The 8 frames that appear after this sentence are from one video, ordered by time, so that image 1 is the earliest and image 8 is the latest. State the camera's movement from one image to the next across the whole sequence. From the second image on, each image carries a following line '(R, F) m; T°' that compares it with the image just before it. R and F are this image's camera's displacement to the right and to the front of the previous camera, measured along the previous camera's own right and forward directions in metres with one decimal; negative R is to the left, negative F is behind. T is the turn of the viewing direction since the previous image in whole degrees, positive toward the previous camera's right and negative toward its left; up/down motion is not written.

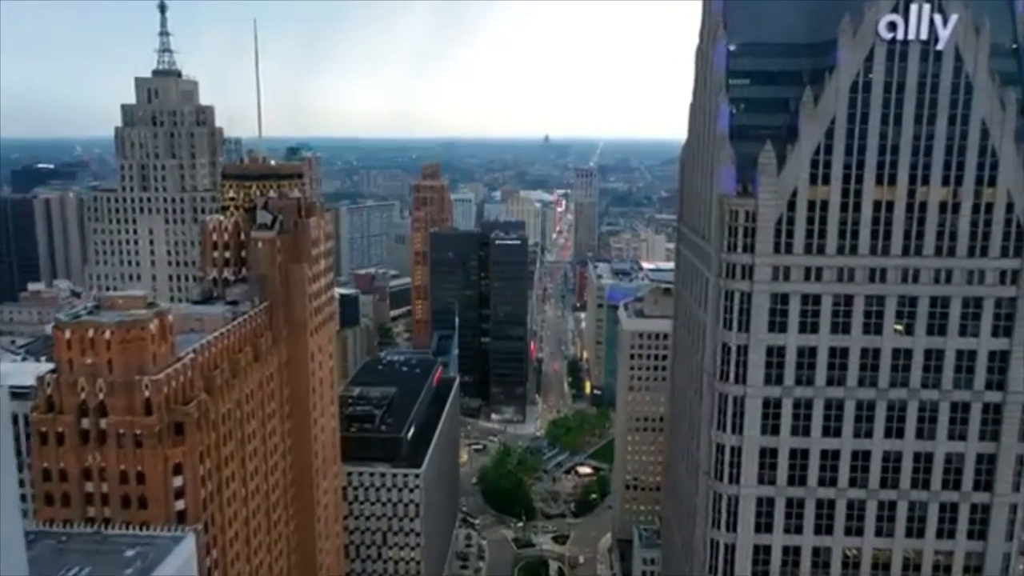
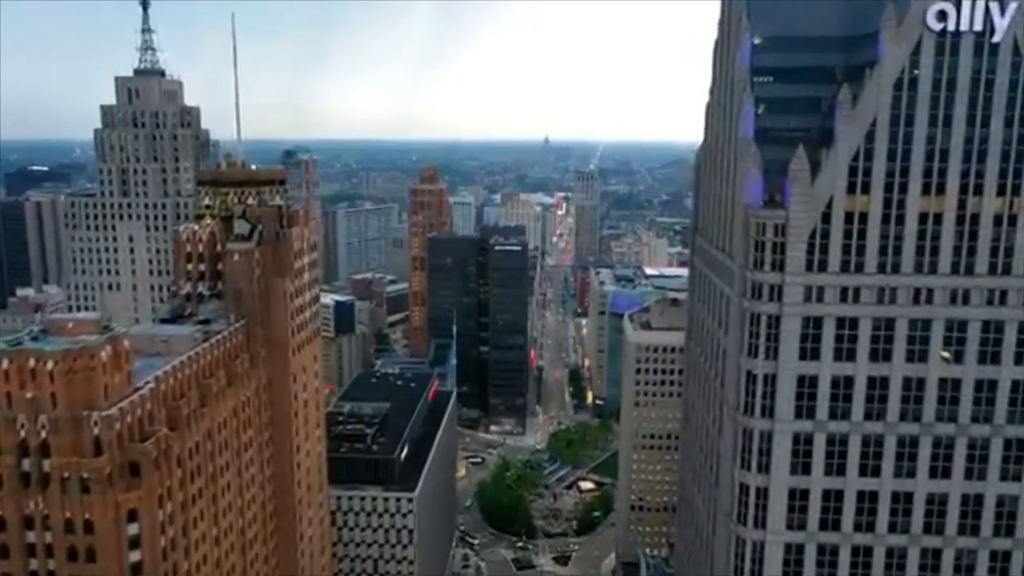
(0.0, +6.6) m; 0°
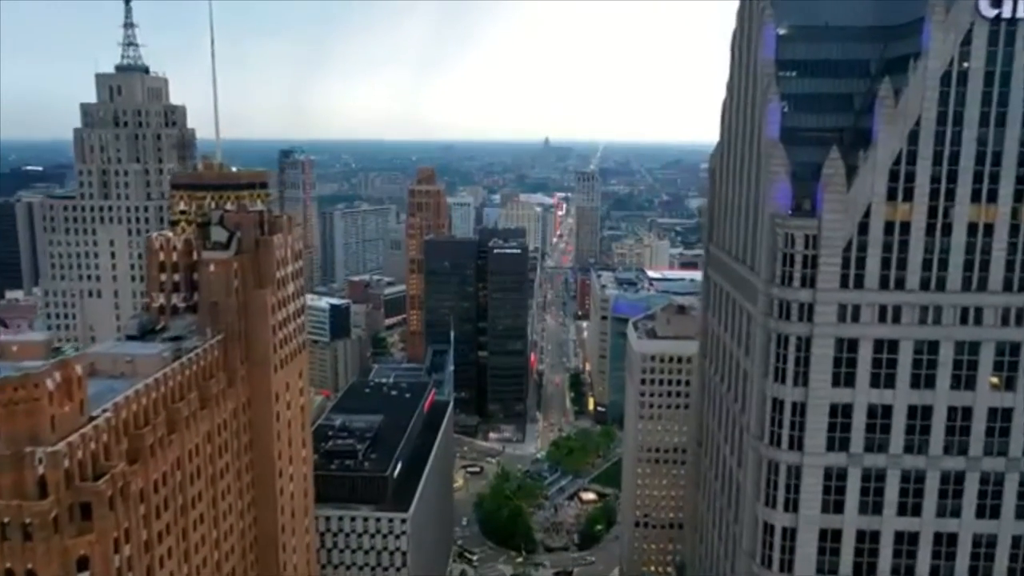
(0.0, +5.6) m; 0°
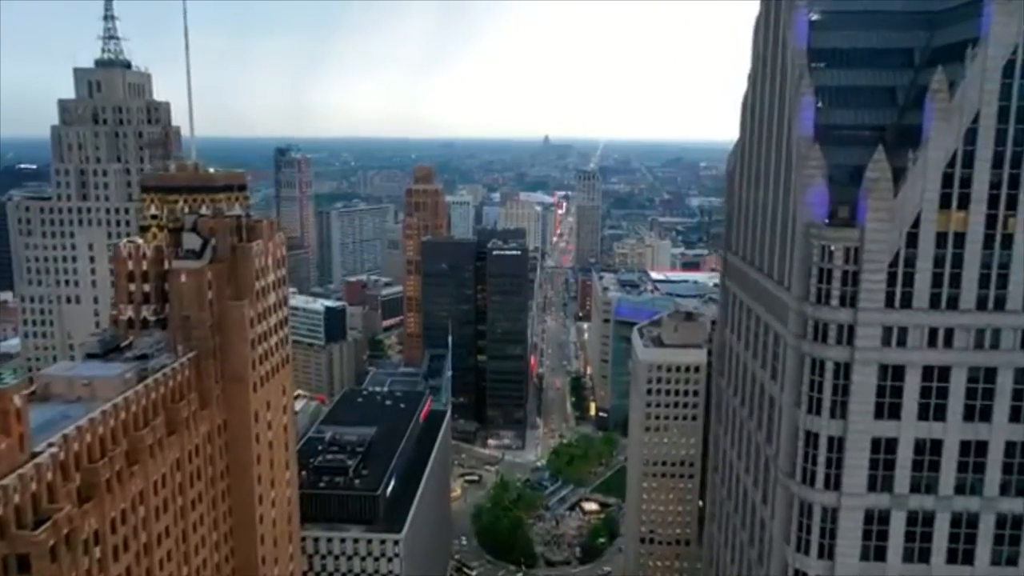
(0.0, +5.7) m; 0°
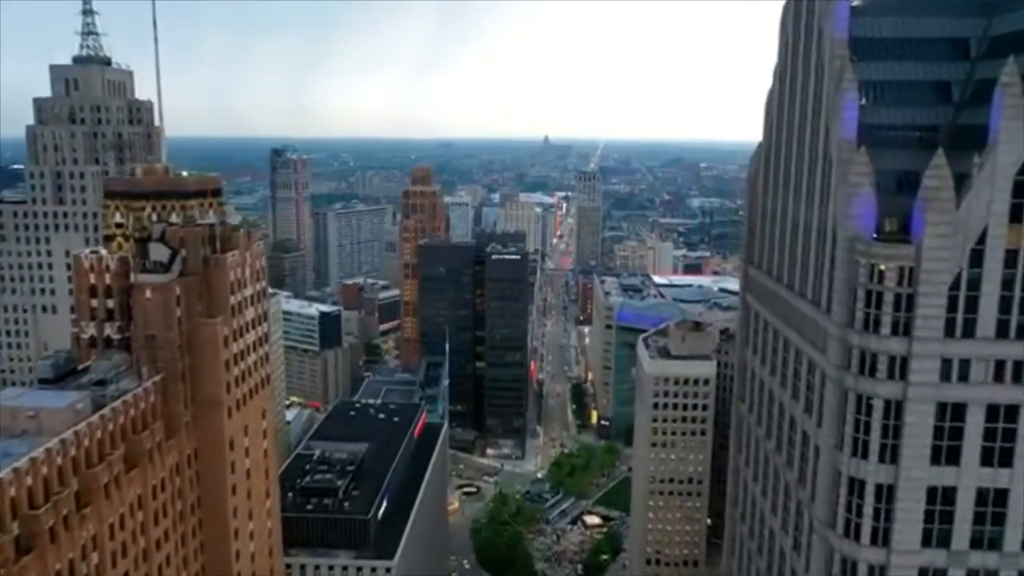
(0.0, +5.7) m; 0°
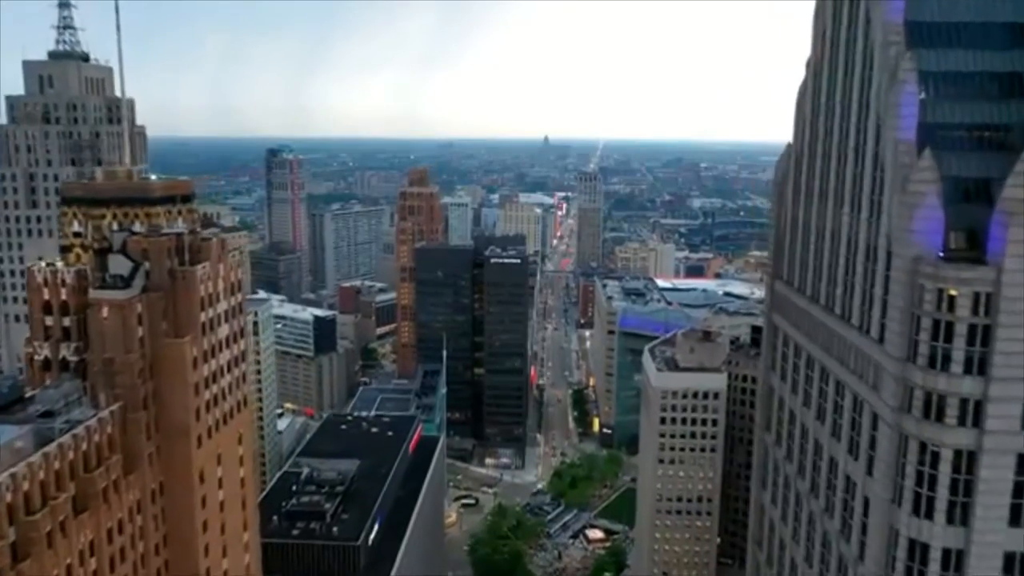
(0.0, +5.7) m; 0°
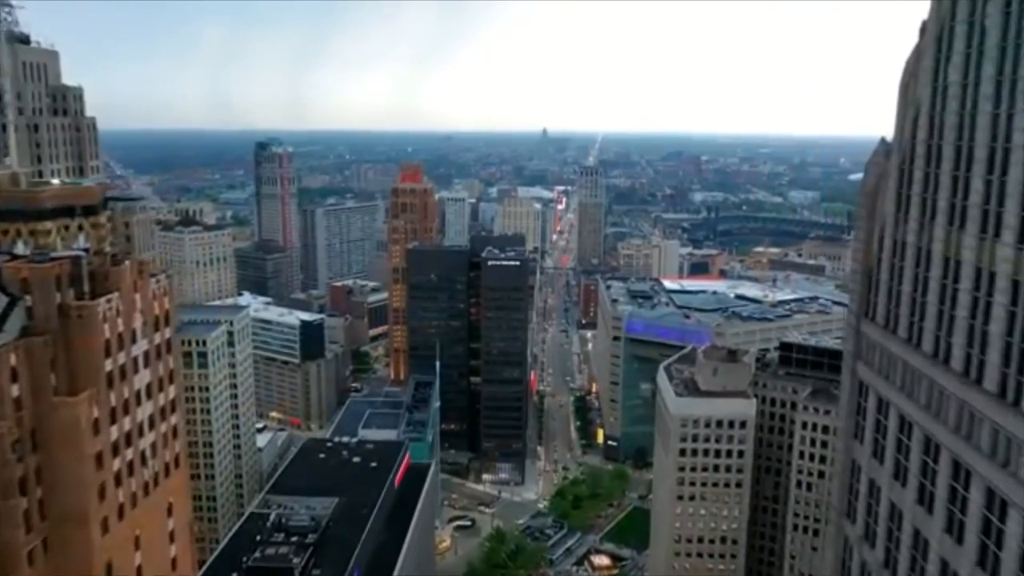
(0.0, +12.6) m; 0°
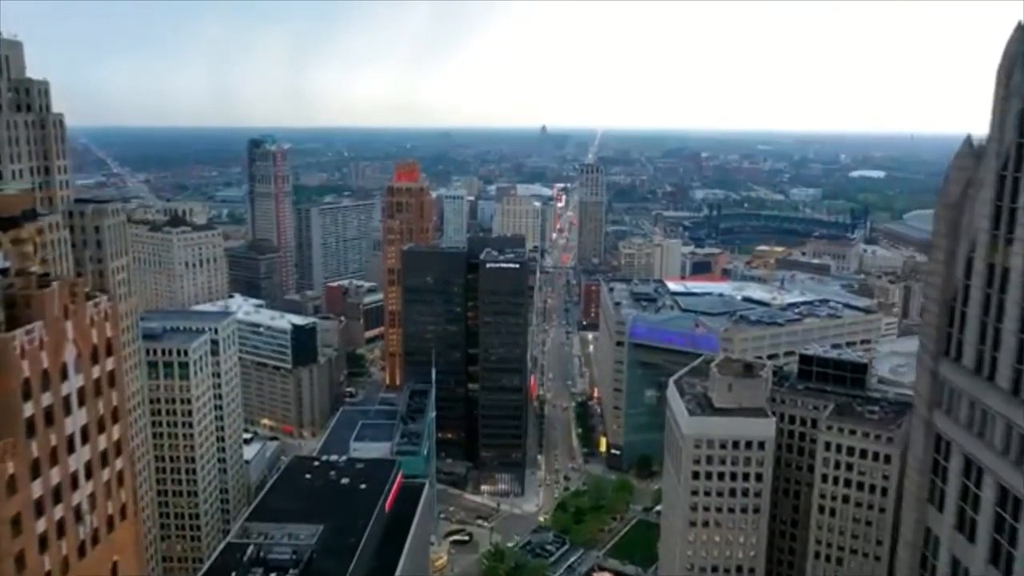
(0.0, +6.9) m; 0°
